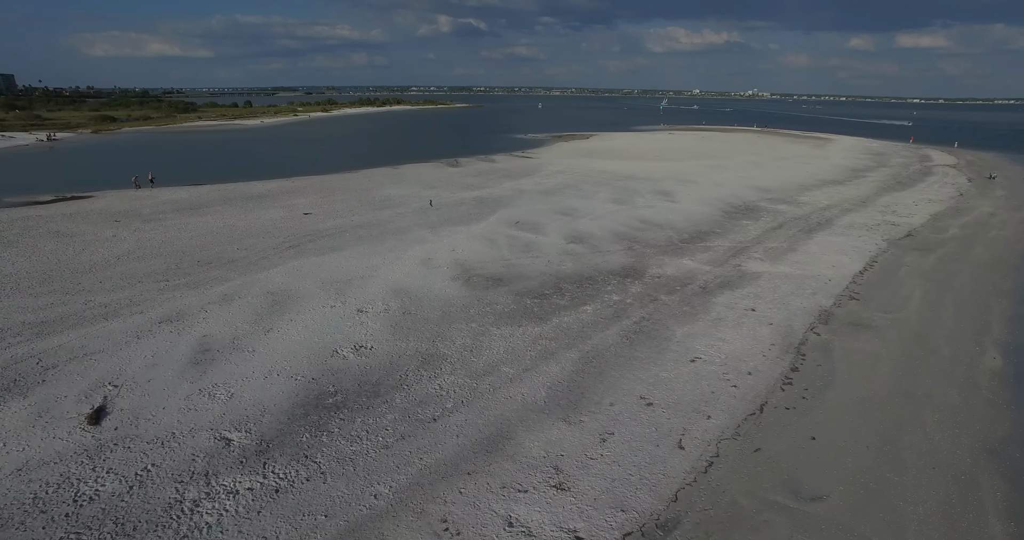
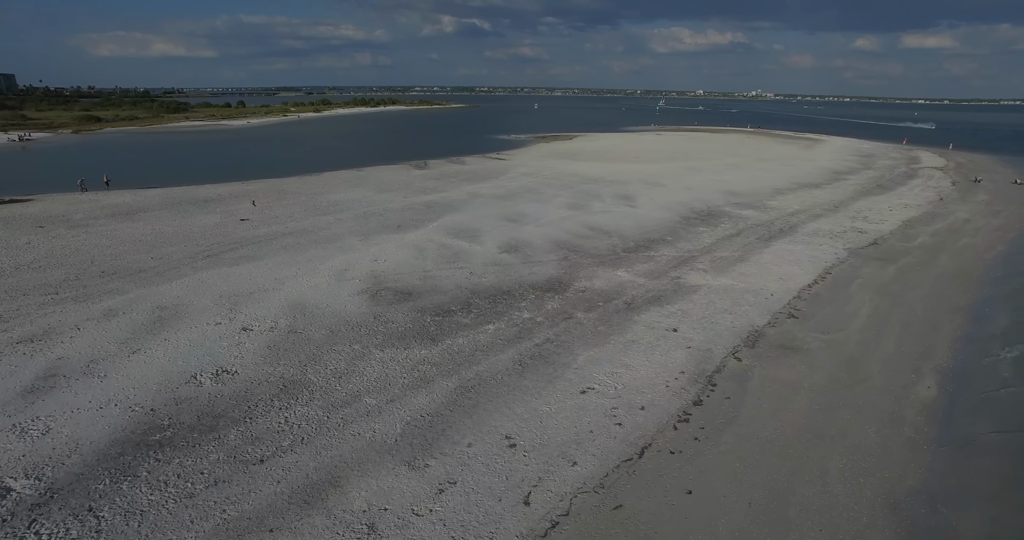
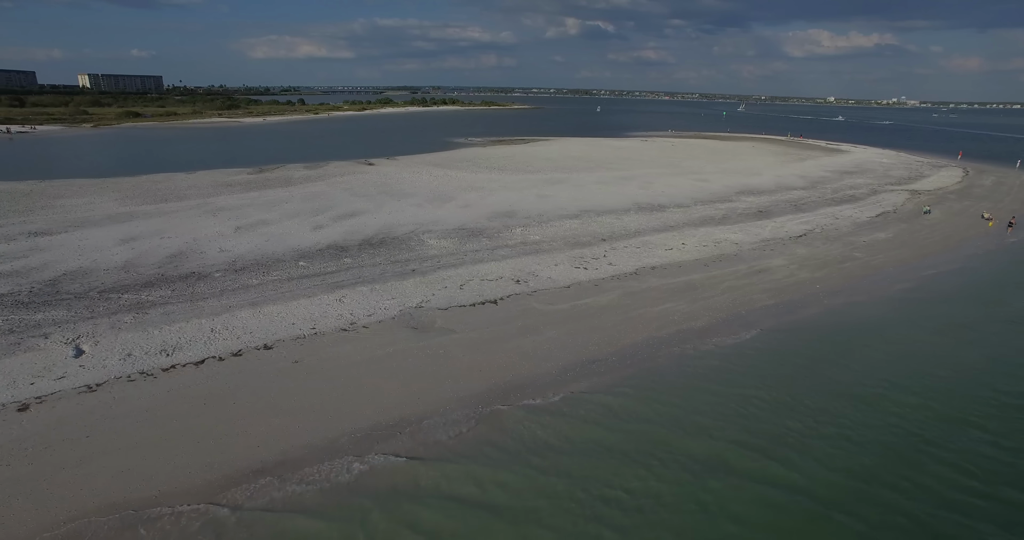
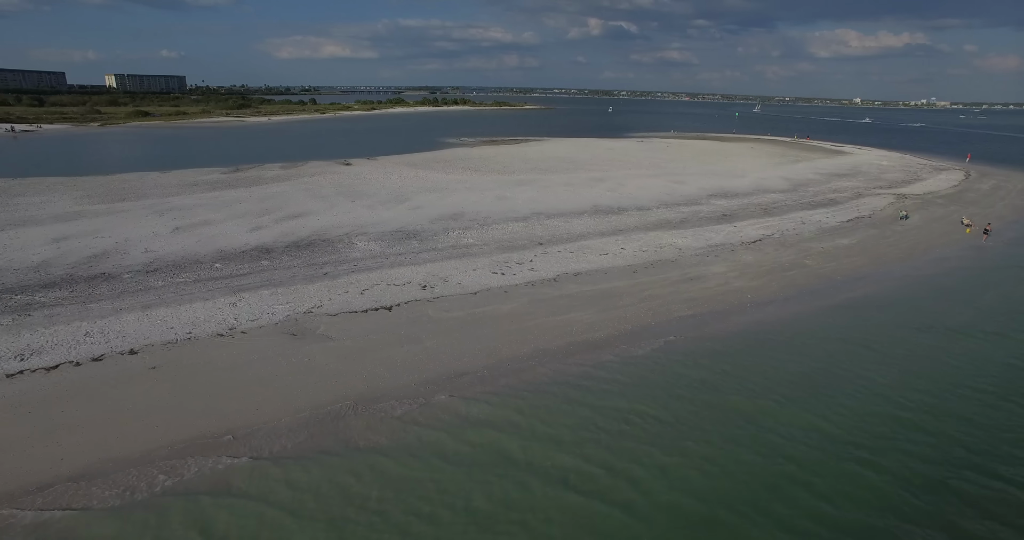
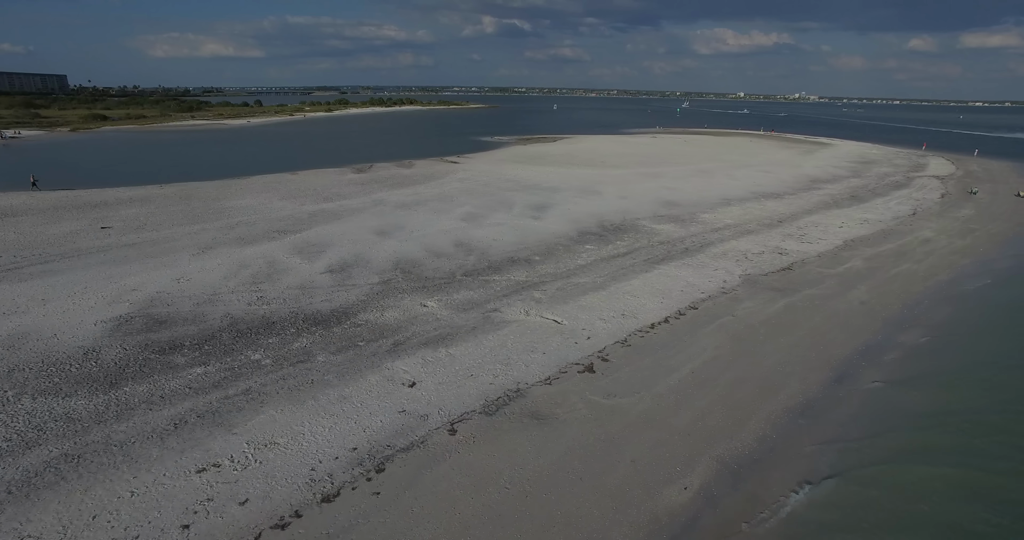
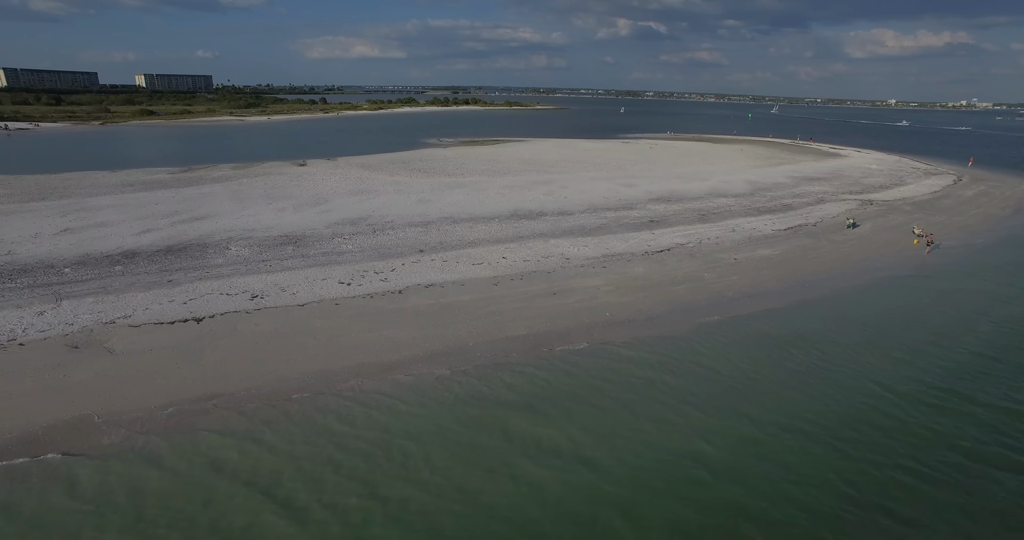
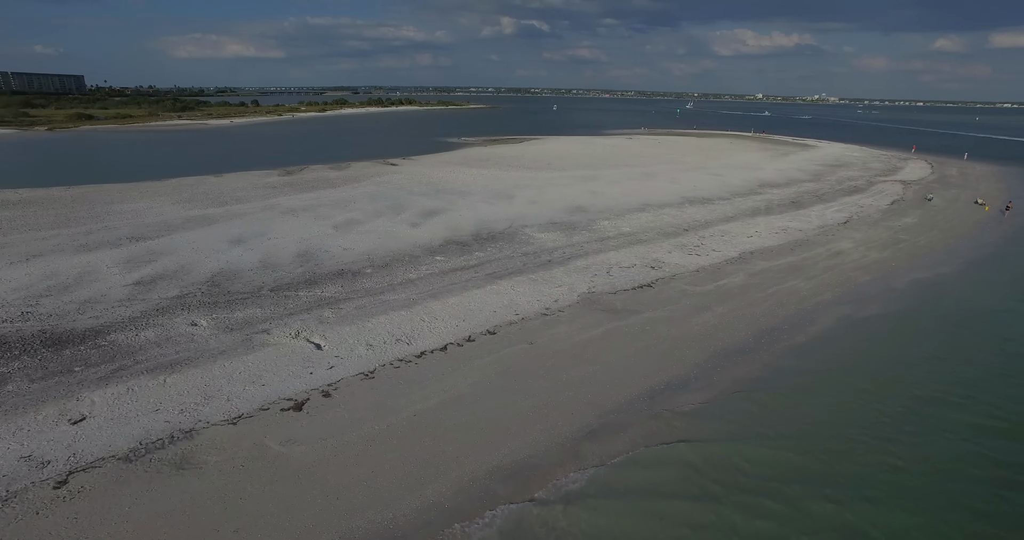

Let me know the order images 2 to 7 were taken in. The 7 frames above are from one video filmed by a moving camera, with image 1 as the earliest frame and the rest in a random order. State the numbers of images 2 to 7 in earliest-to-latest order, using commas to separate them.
2, 5, 7, 3, 4, 6
